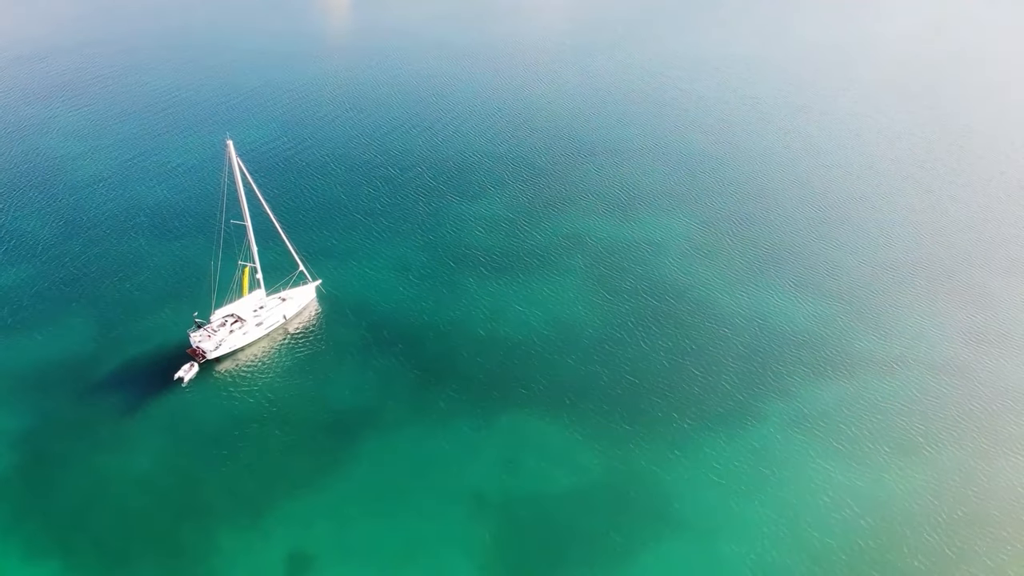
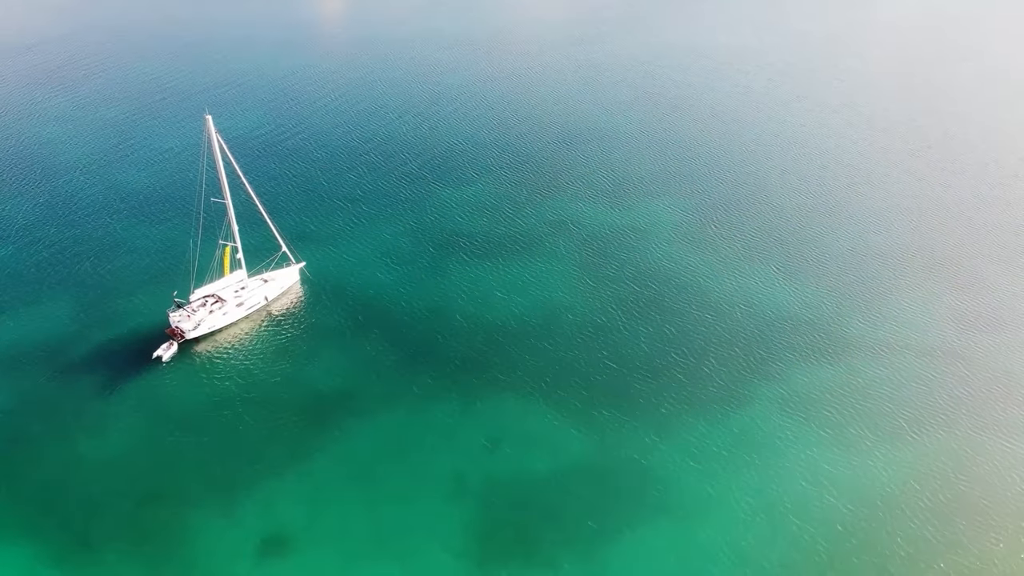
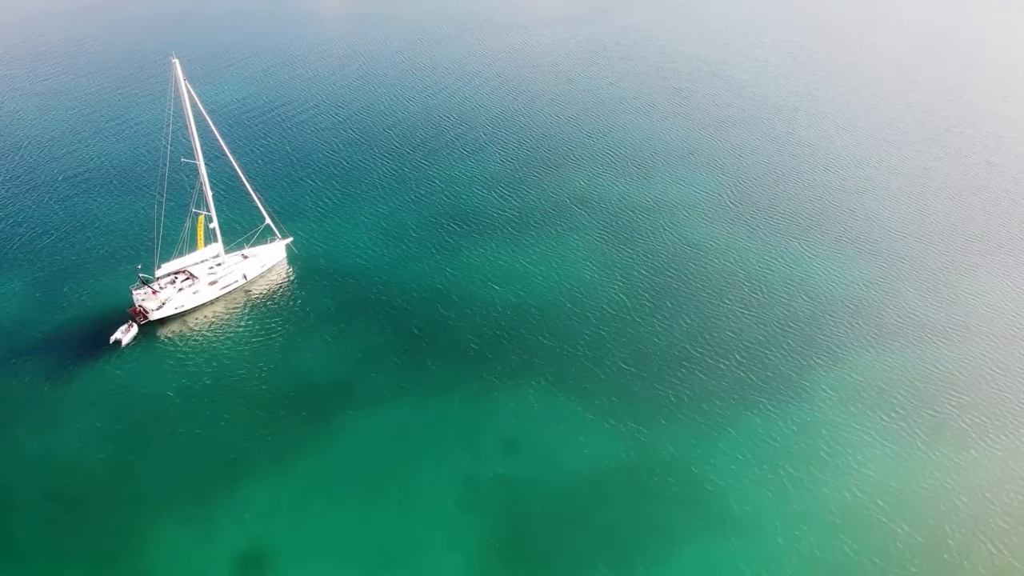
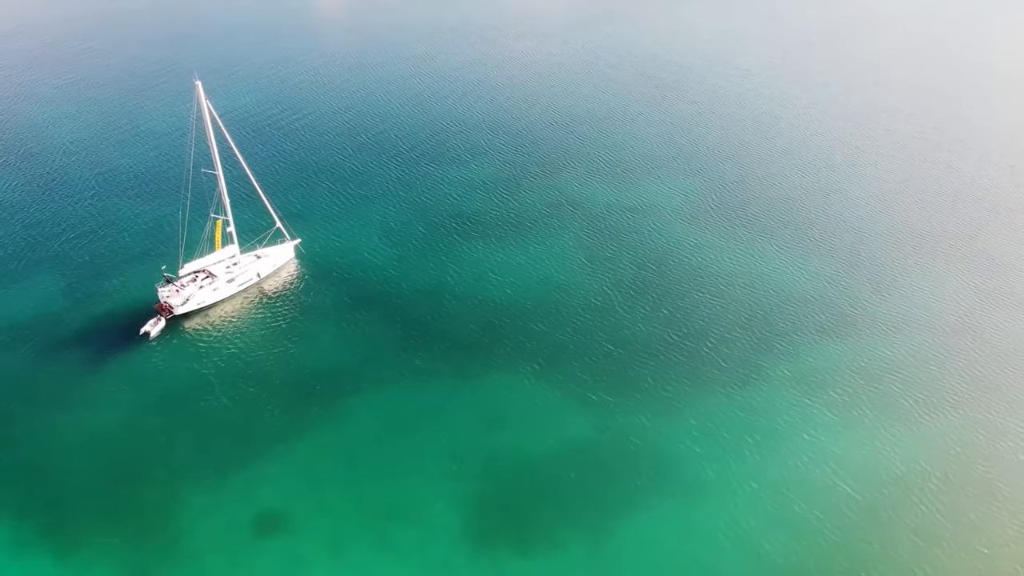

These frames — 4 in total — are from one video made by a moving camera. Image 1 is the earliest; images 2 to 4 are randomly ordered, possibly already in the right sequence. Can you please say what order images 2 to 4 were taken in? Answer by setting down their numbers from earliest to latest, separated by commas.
2, 4, 3
